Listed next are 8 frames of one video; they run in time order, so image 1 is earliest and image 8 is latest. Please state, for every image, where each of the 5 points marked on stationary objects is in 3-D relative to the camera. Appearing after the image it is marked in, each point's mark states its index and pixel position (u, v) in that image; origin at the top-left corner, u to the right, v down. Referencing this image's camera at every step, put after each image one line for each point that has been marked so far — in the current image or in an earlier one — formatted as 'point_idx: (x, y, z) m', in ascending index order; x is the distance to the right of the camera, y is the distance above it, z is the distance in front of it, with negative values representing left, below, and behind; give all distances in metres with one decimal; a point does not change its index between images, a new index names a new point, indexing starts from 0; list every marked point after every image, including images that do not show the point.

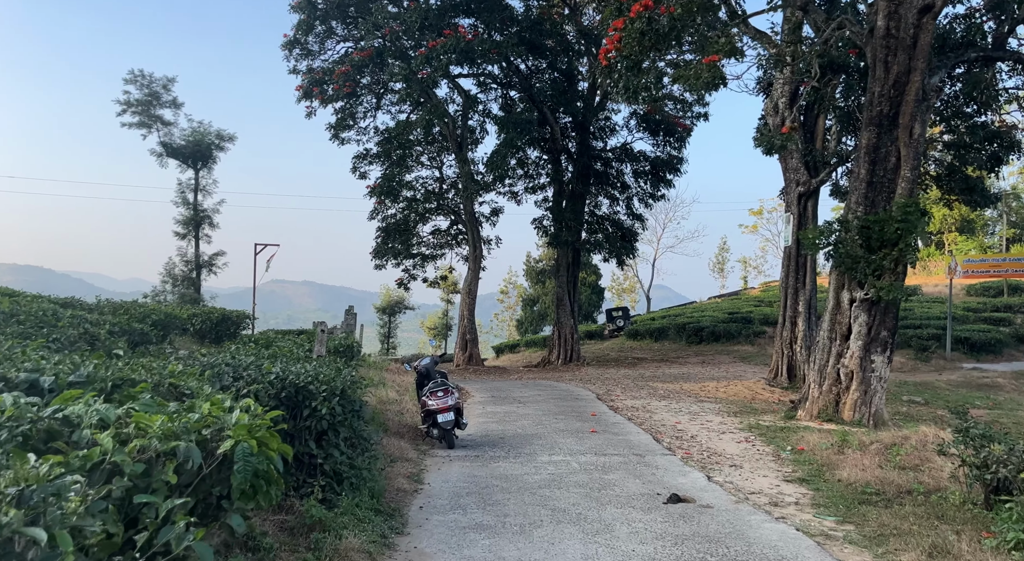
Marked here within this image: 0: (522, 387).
0: (+0.1, -1.8, +12.2) m
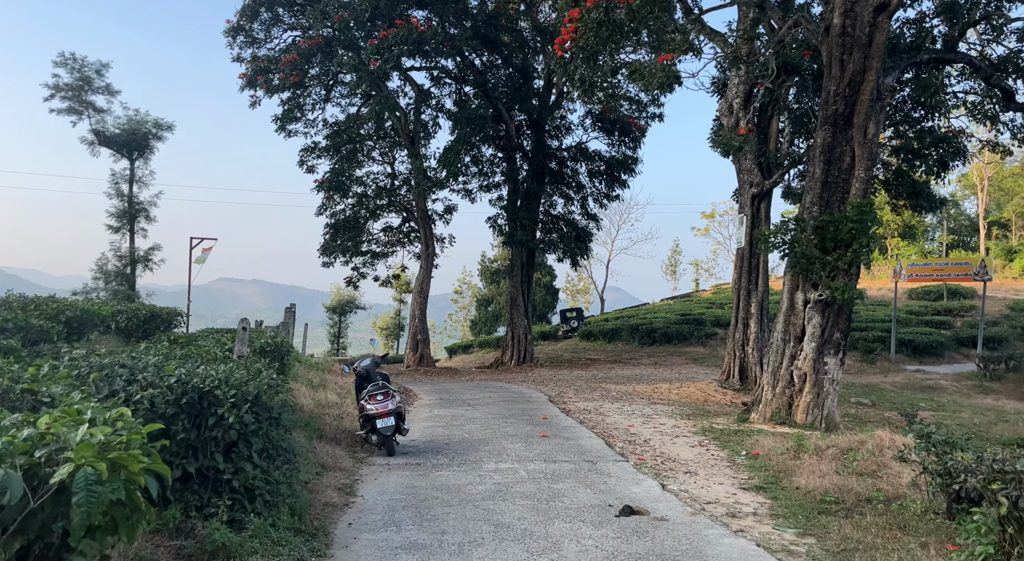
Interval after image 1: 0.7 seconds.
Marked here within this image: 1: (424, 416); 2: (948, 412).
0: (-0.7, -1.8, +11.9) m
1: (-1.0, -1.6, +8.2) m
2: (+7.6, -2.3, +12.5) m
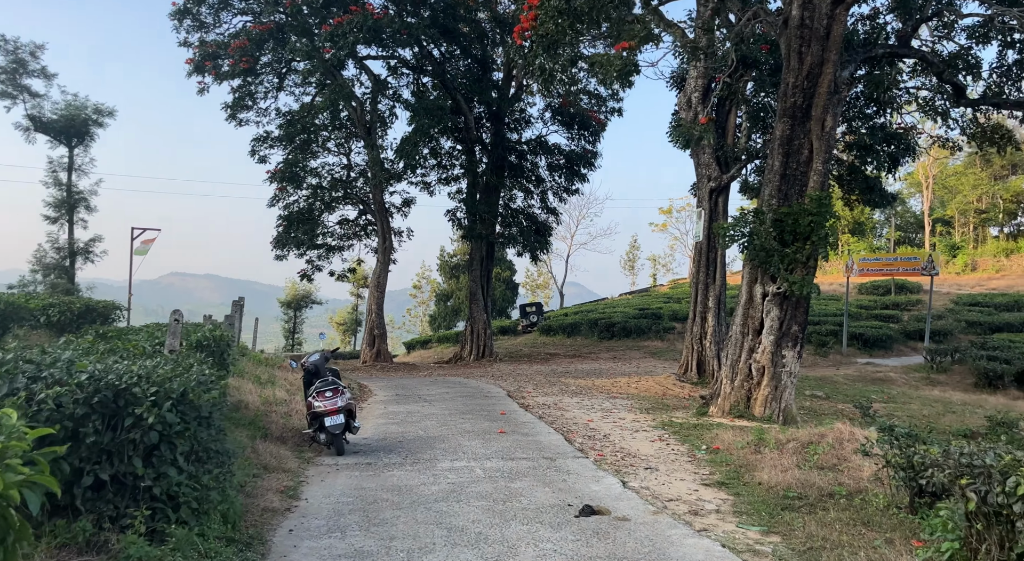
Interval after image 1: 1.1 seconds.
0: (-1.4, -1.7, +11.6) m
1: (-1.5, -1.5, +7.9) m
2: (+6.8, -2.2, +12.7) m
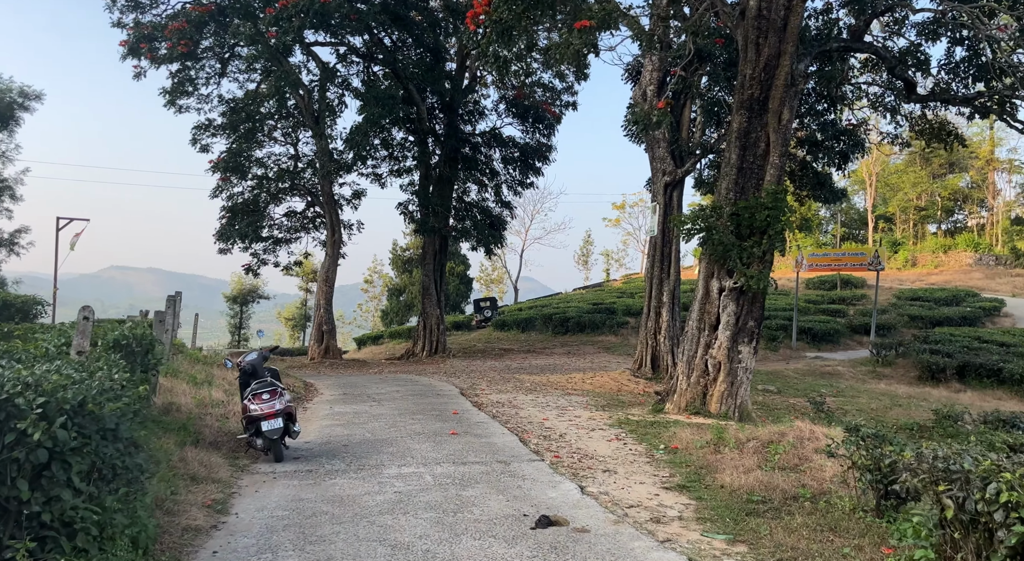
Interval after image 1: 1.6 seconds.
0: (-2.1, -1.6, +11.3) m
1: (-2.0, -1.4, +7.5) m
2: (+6.0, -2.1, +12.9) m
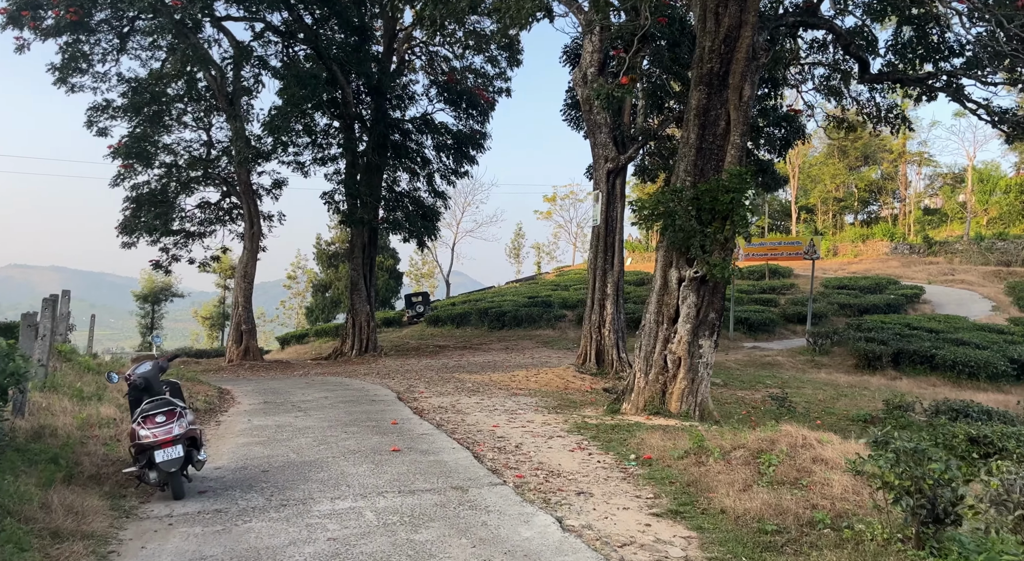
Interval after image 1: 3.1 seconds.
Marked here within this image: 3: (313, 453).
0: (-3.0, -1.5, +10.2) m
1: (-2.5, -1.4, +6.5) m
2: (+5.0, -1.9, +12.7) m
3: (-1.5, -1.3, +5.3) m
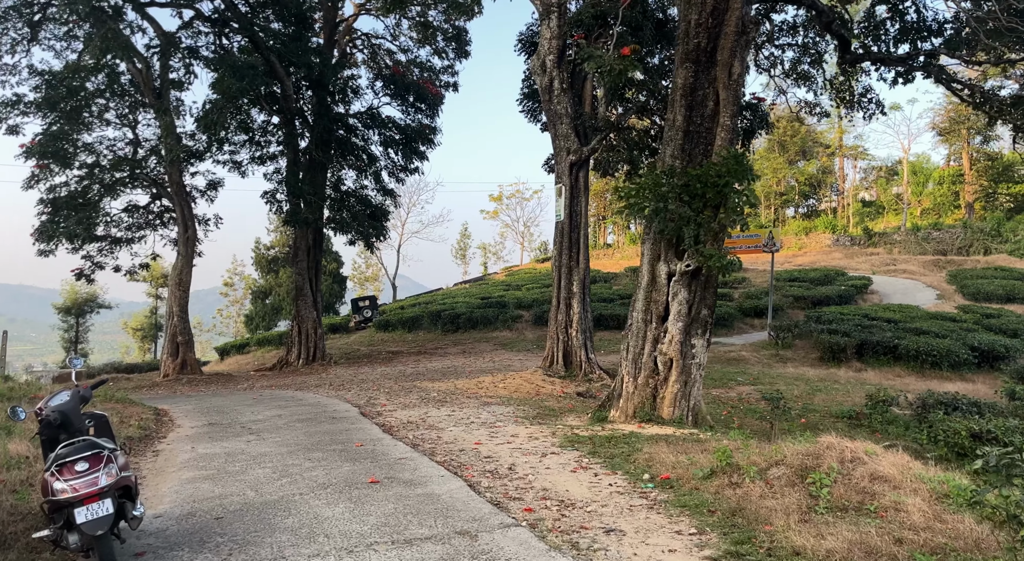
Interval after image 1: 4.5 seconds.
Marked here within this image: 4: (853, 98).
0: (-3.4, -1.6, +9.2) m
1: (-2.6, -1.4, +5.6) m
2: (+4.3, -1.8, +12.3) m
3: (-1.5, -1.3, +4.5) m
4: (+4.8, +2.6, +10.1) m
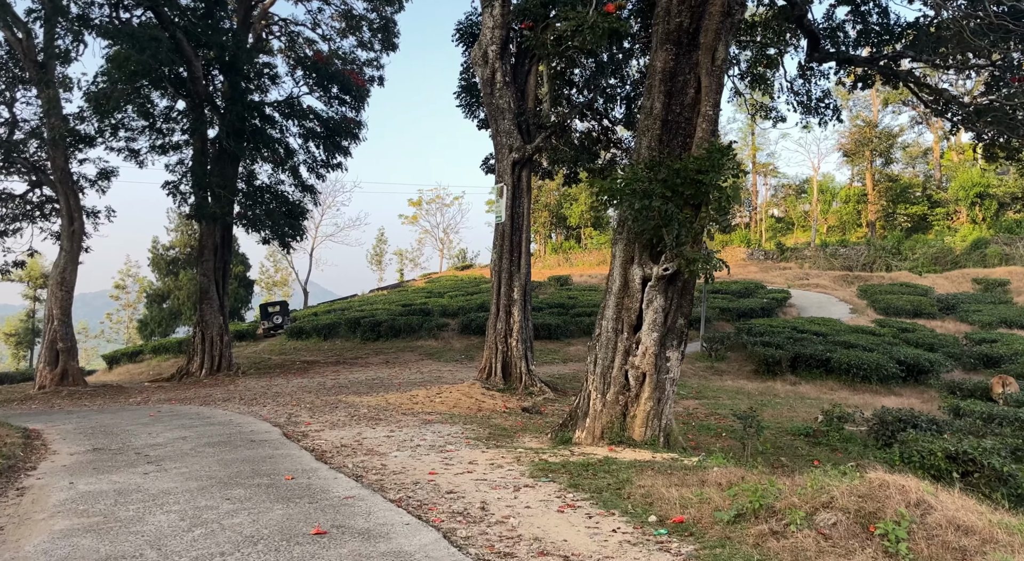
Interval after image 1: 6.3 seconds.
0: (-4.0, -1.6, +7.9) m
1: (-2.8, -1.4, +4.4) m
2: (+3.3, -1.9, +11.9) m
3: (-1.5, -1.2, +3.4) m
4: (+4.0, +2.4, +9.8) m
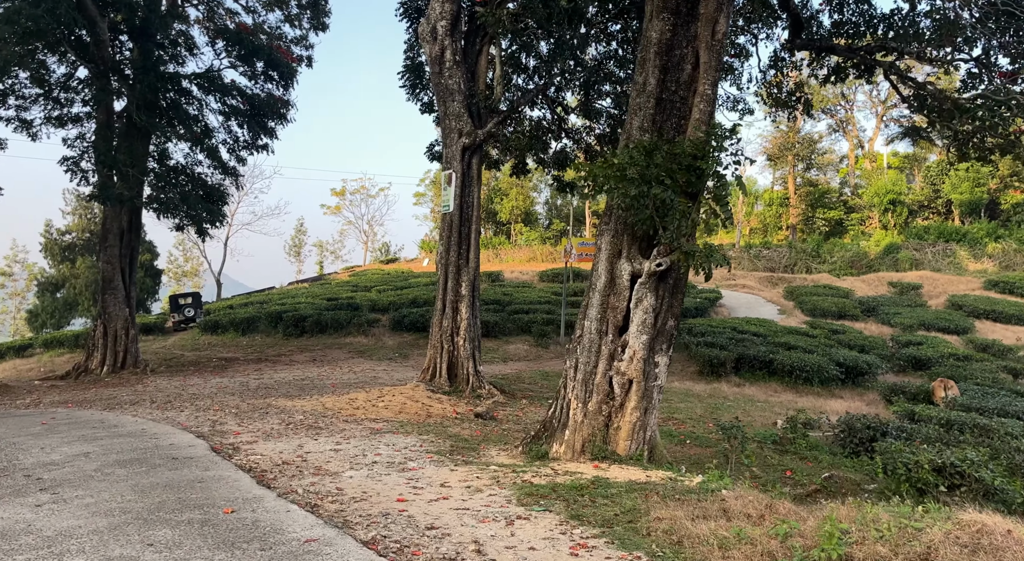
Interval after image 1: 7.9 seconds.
0: (-4.4, -1.4, +6.7) m
1: (-2.8, -1.3, +3.3) m
2: (+2.4, -1.9, +11.4) m
3: (-1.4, -1.2, +2.4) m
4: (+3.5, +2.4, +9.4) m
